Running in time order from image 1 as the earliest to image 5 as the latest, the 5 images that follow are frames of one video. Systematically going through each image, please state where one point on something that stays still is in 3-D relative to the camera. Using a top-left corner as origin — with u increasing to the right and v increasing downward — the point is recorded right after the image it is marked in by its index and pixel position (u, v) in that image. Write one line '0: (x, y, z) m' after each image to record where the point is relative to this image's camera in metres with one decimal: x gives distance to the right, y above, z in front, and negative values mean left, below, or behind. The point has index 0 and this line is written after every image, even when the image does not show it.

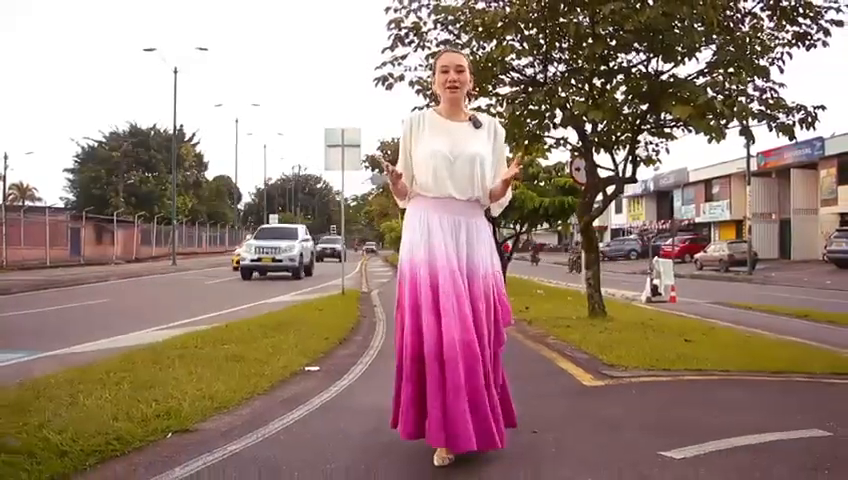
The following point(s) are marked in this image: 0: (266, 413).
0: (-1.1, -1.2, +5.1) m
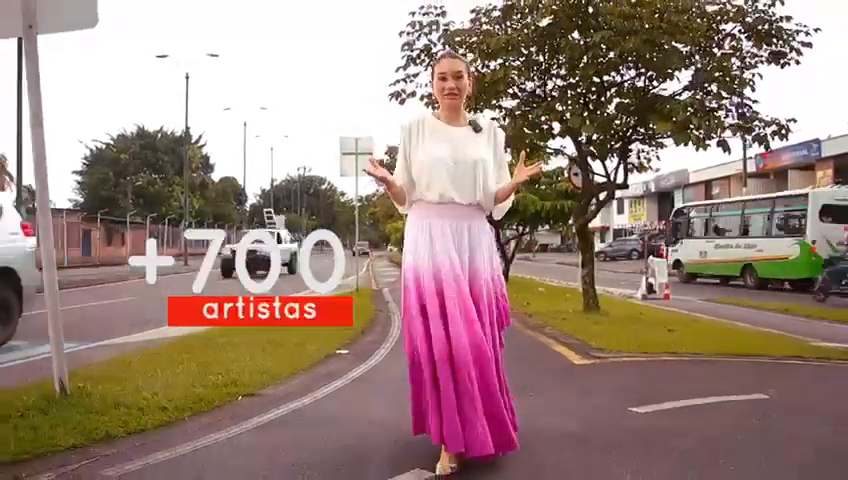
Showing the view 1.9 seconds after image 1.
0: (-0.9, -1.2, +6.2) m
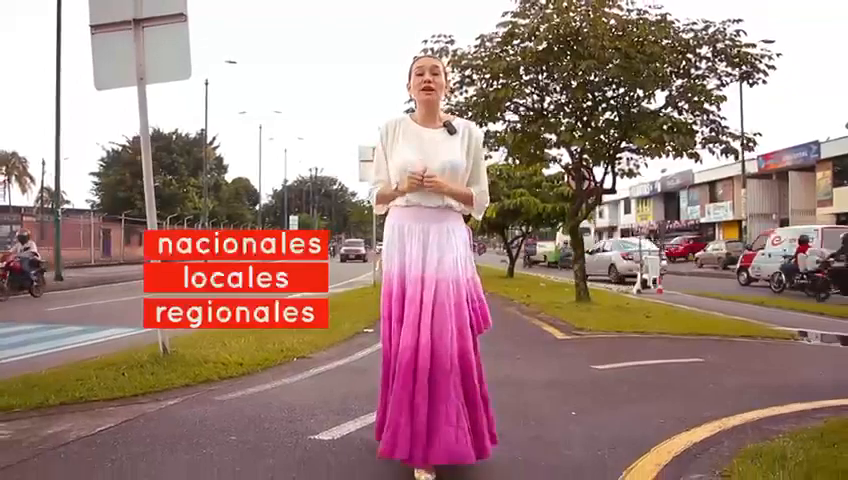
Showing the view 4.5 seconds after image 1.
0: (-0.8, -1.2, +7.9) m
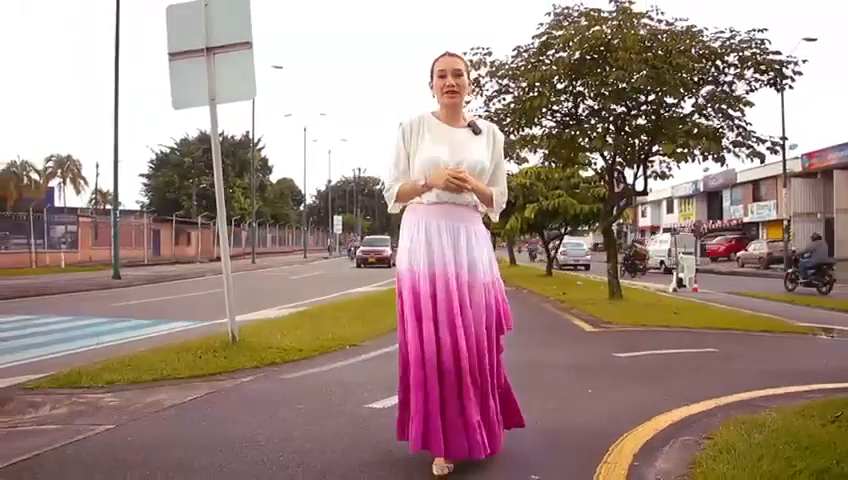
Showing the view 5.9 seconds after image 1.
0: (-0.4, -1.2, +8.8) m
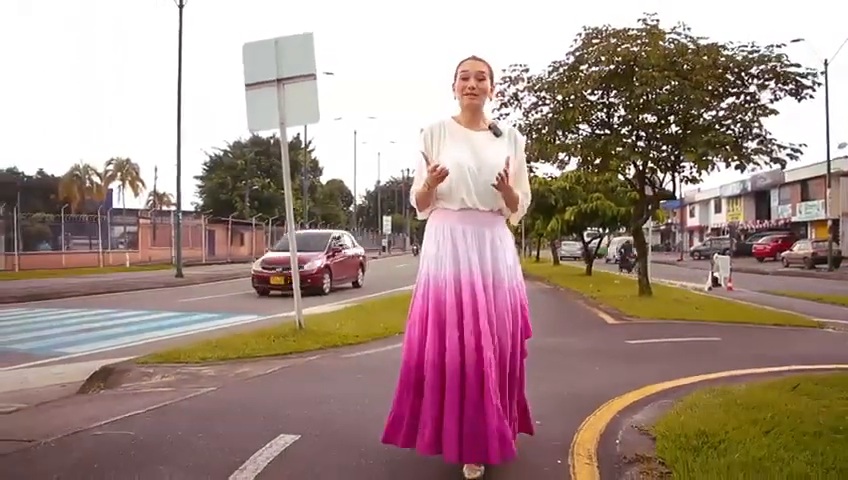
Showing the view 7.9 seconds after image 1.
0: (+0.1, -1.2, +10.1) m
